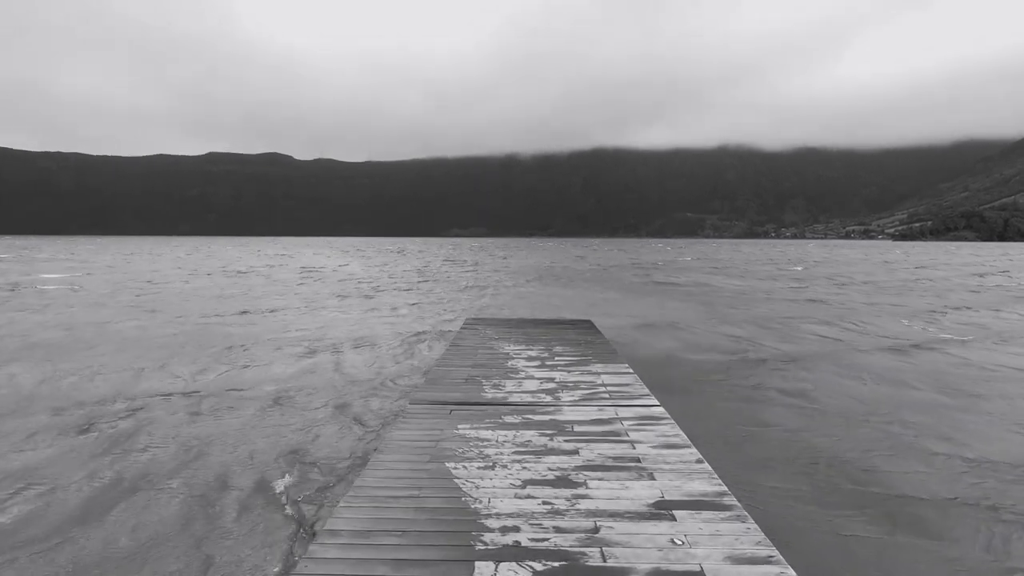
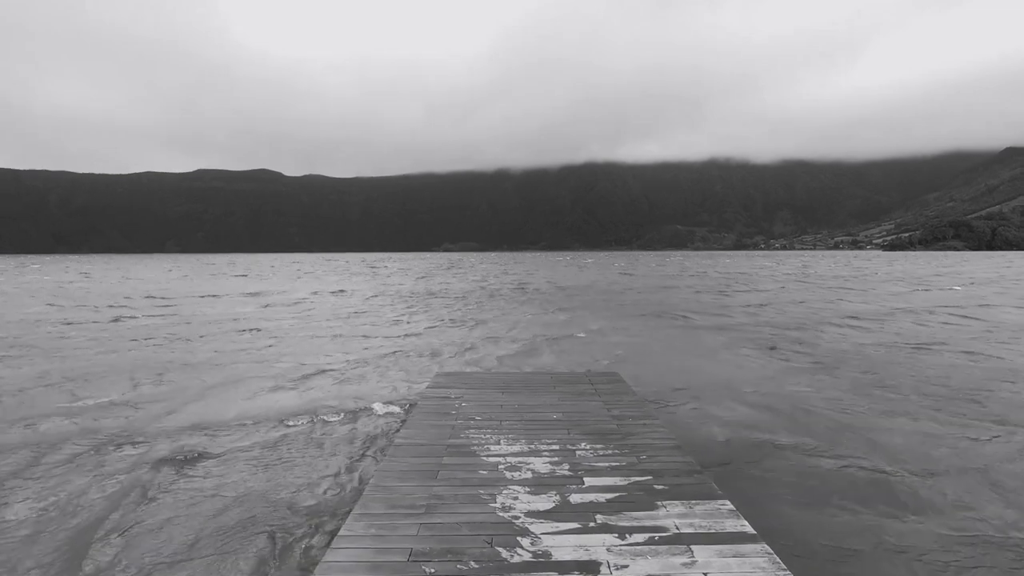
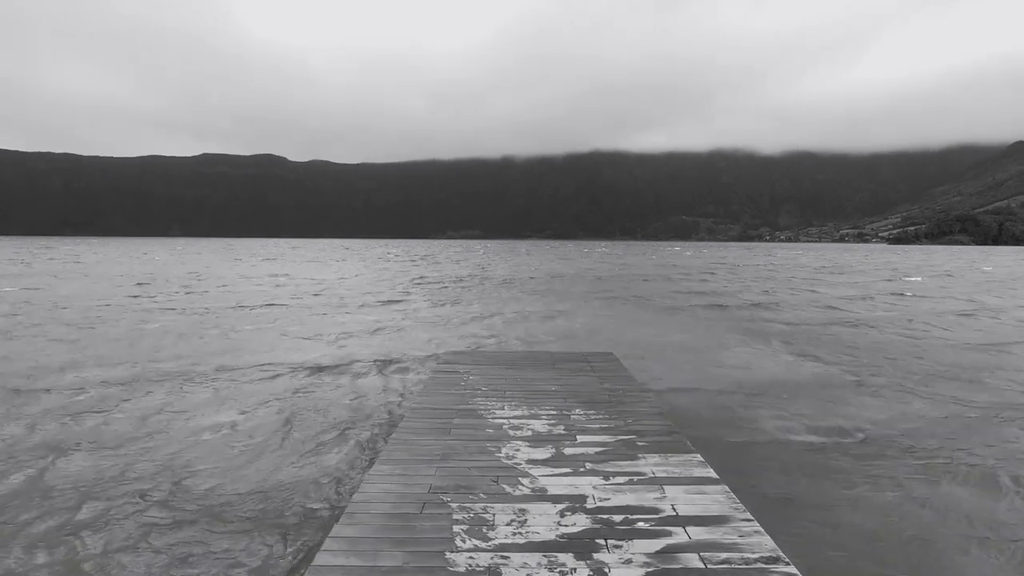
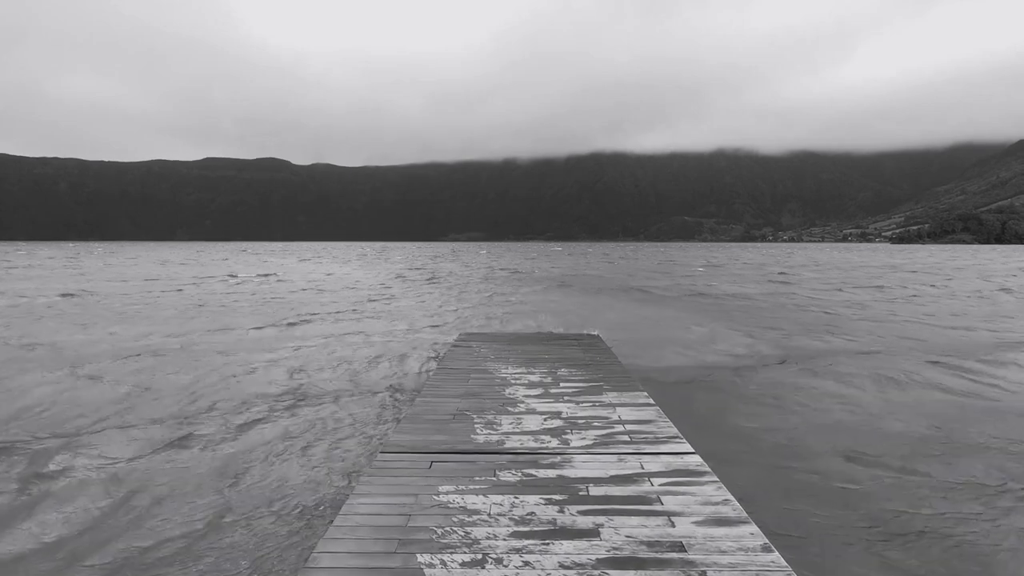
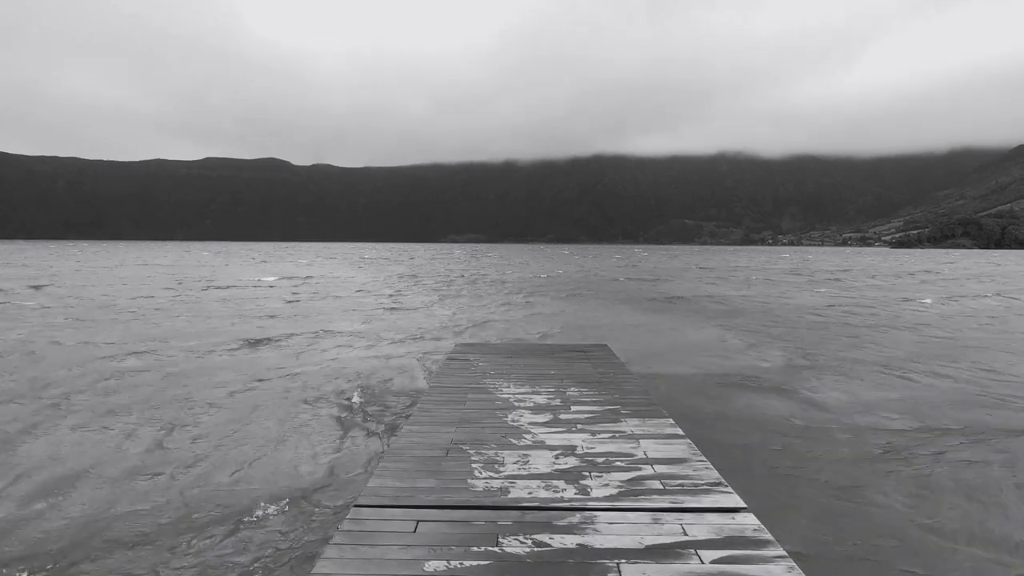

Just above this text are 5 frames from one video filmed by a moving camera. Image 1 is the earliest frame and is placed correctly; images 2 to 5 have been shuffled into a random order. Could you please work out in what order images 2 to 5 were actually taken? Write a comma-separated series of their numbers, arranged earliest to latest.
4, 5, 3, 2
